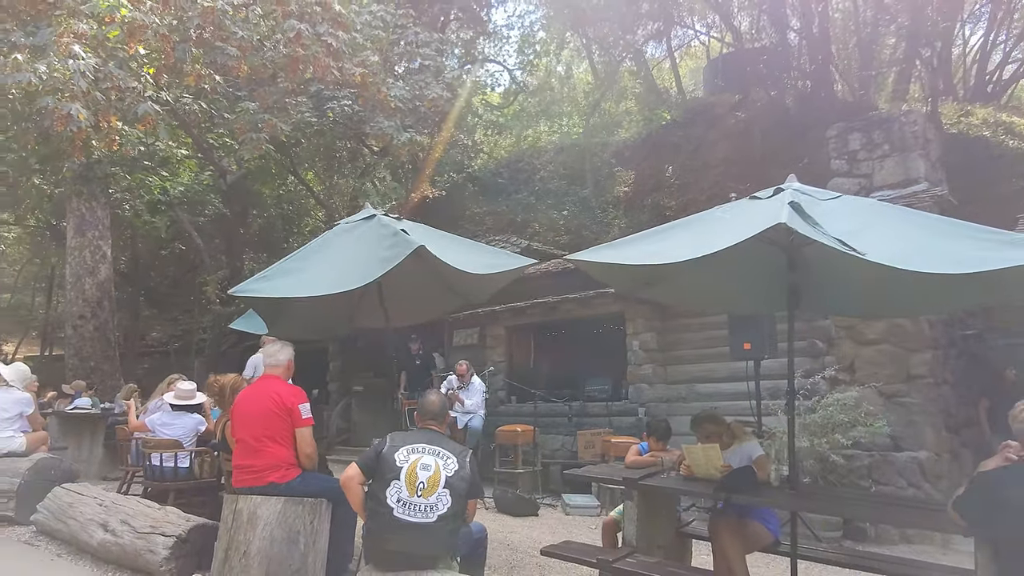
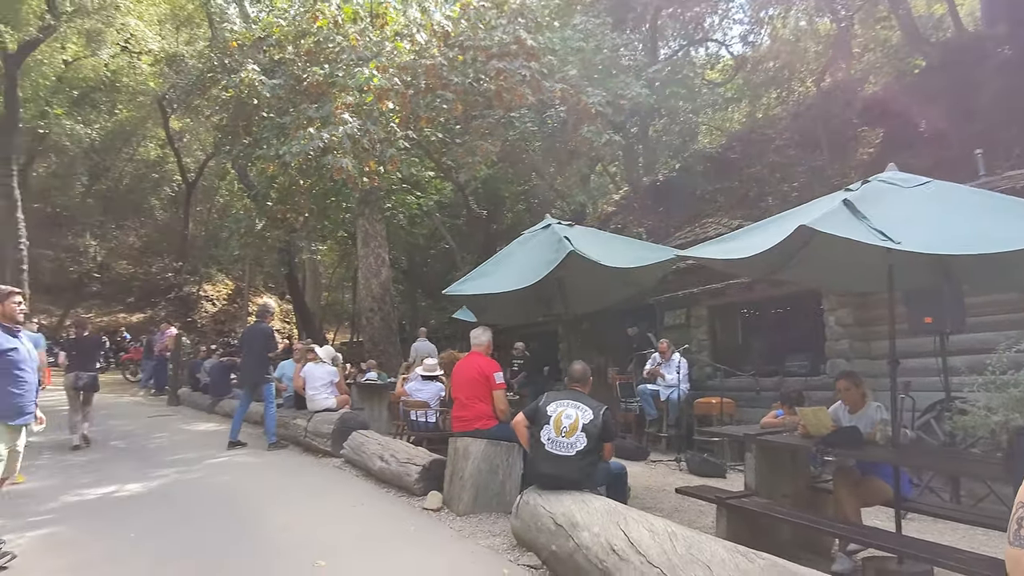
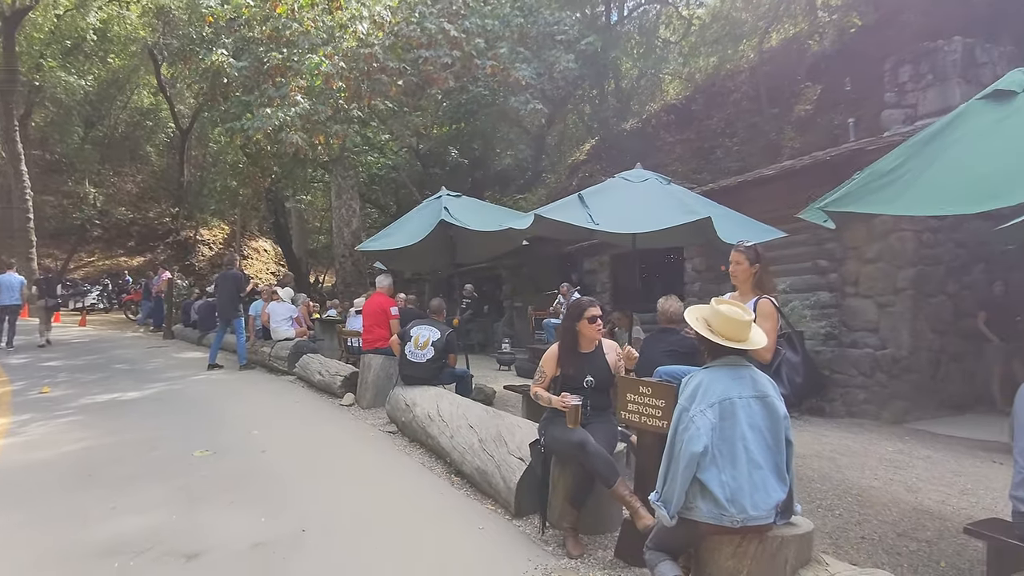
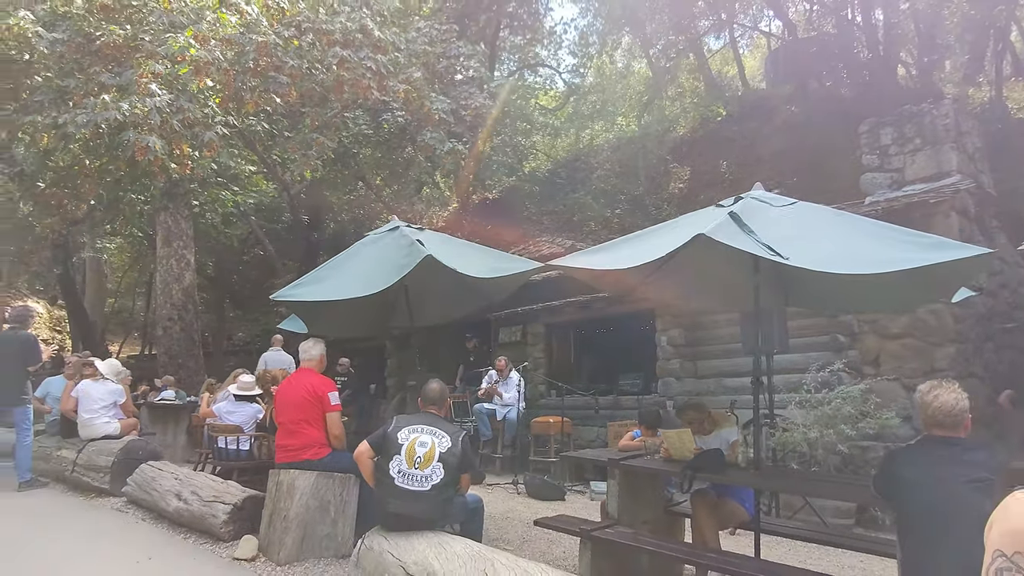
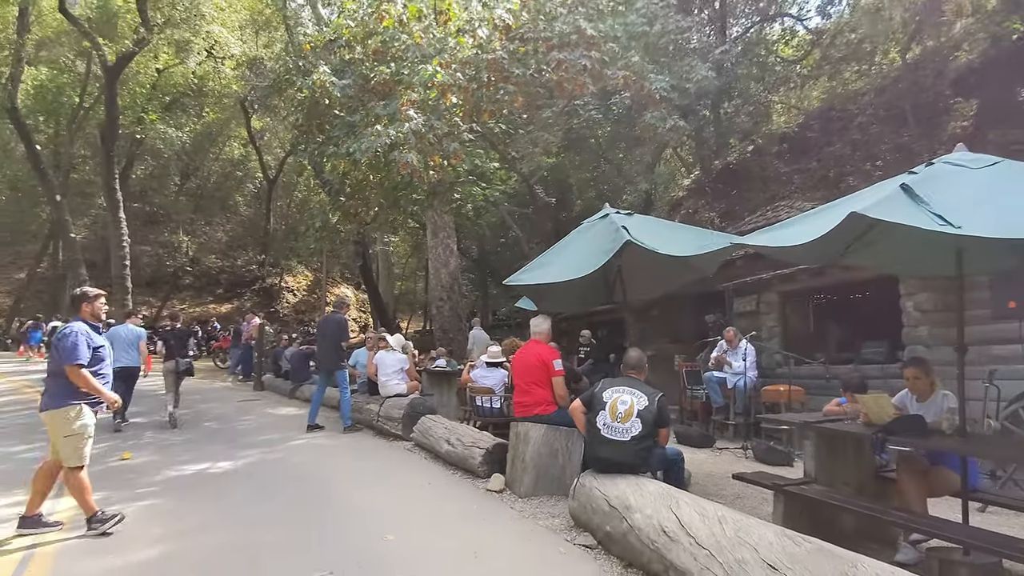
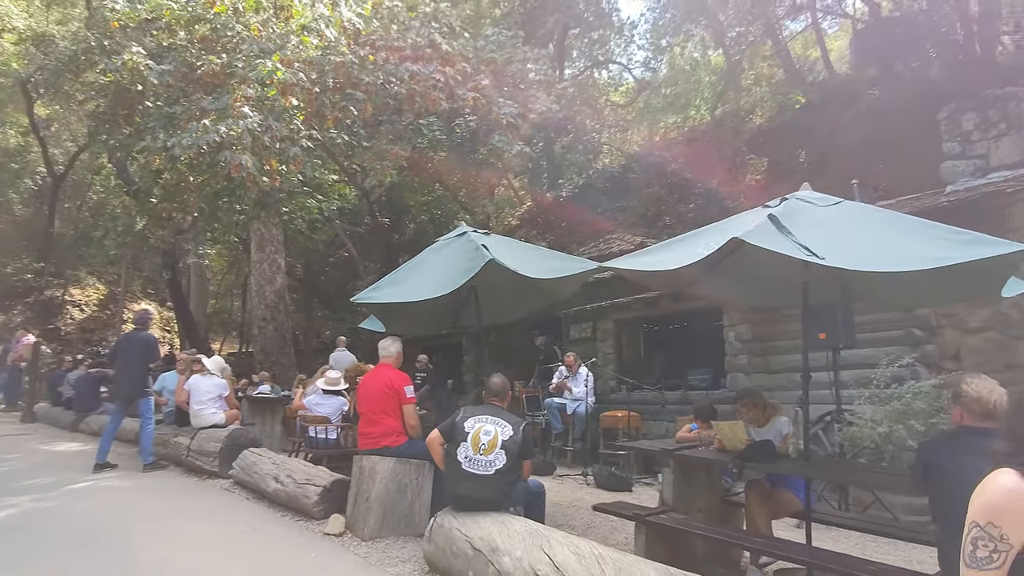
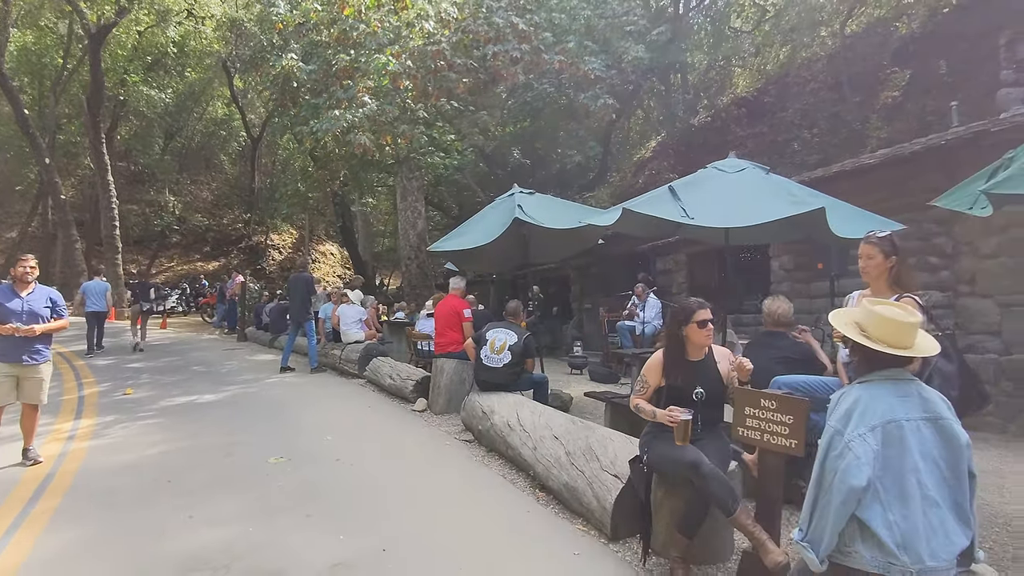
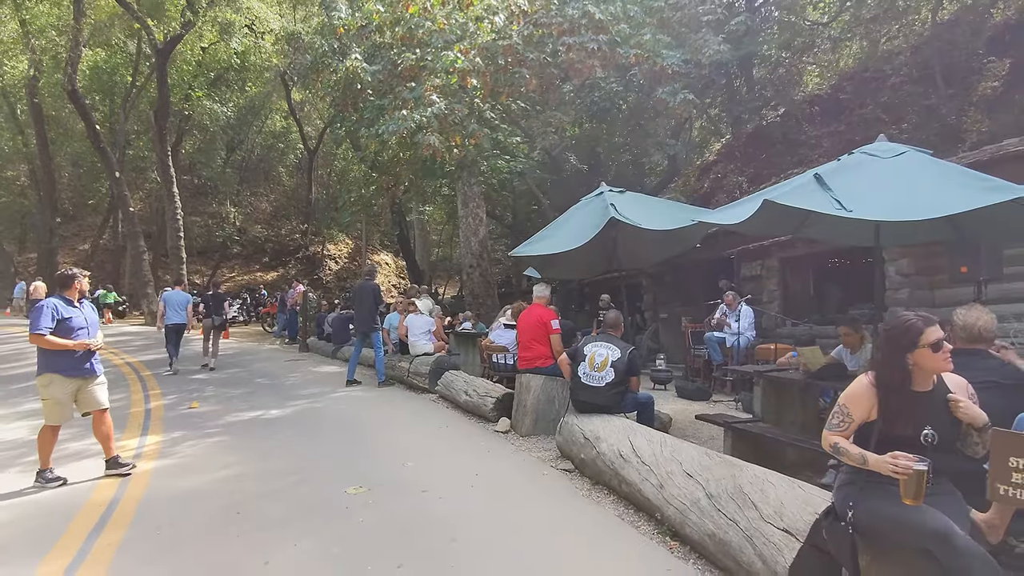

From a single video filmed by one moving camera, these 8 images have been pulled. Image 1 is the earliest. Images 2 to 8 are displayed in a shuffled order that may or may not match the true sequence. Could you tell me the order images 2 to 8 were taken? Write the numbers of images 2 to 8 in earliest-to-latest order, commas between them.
4, 6, 2, 5, 8, 7, 3
